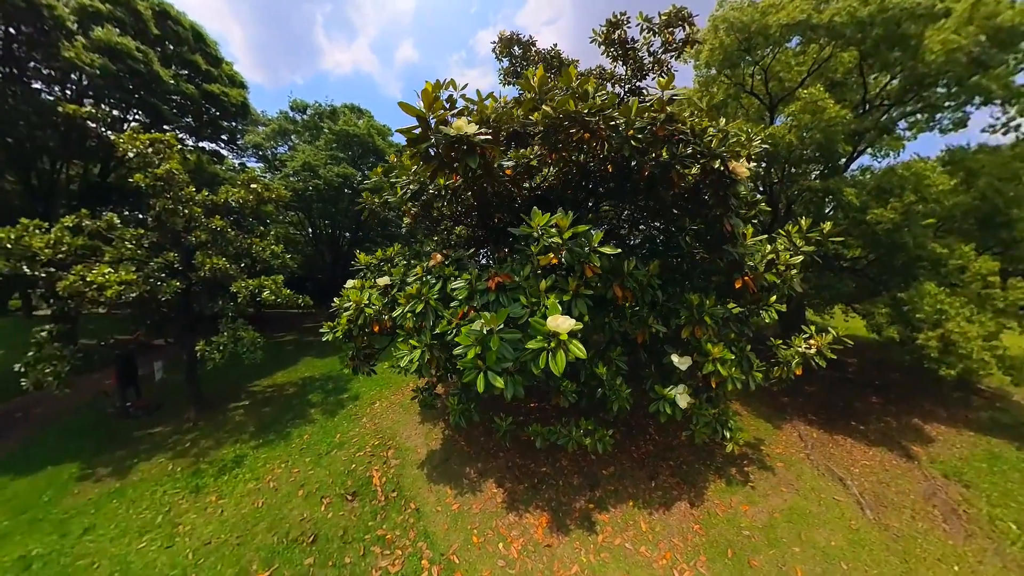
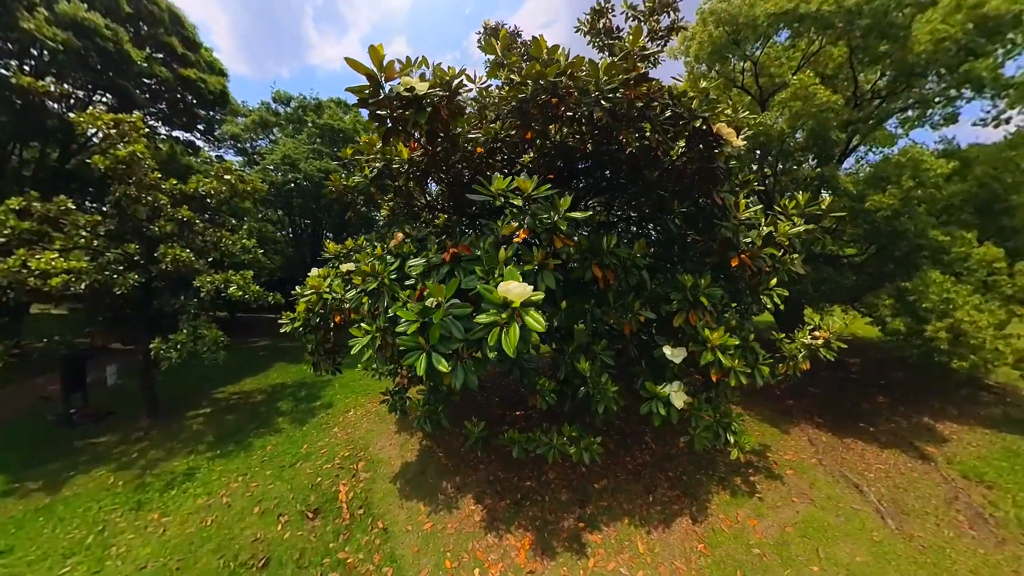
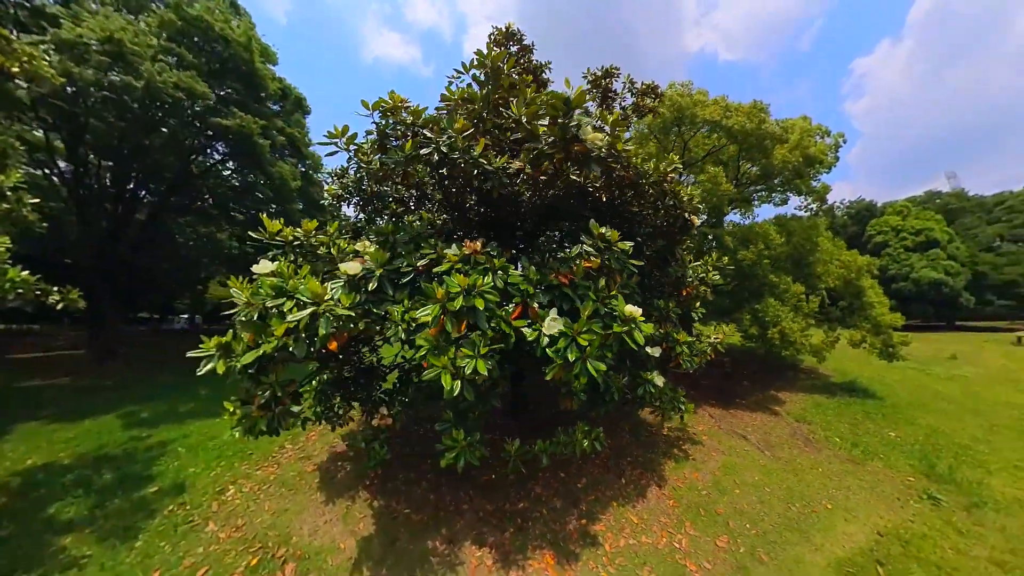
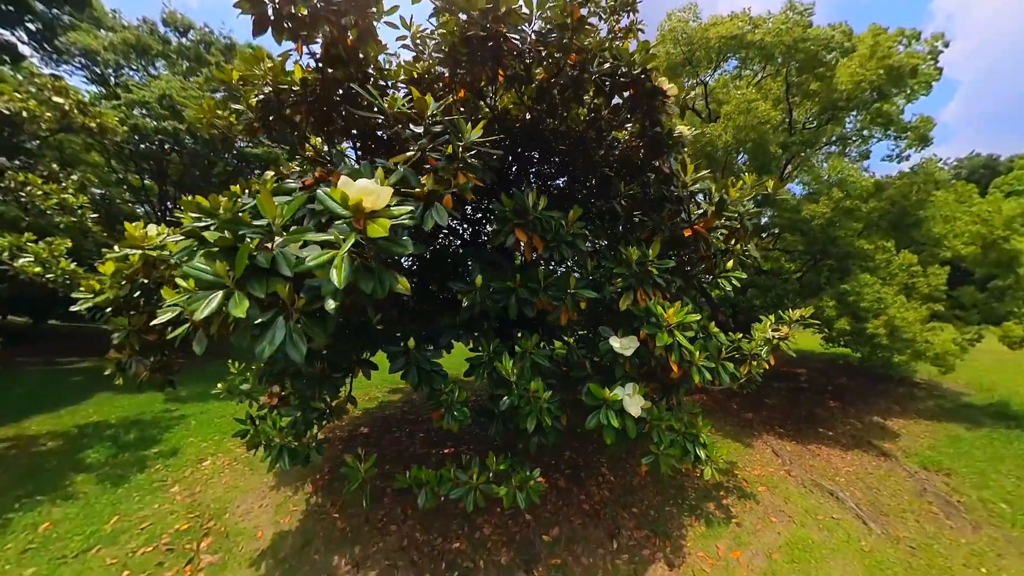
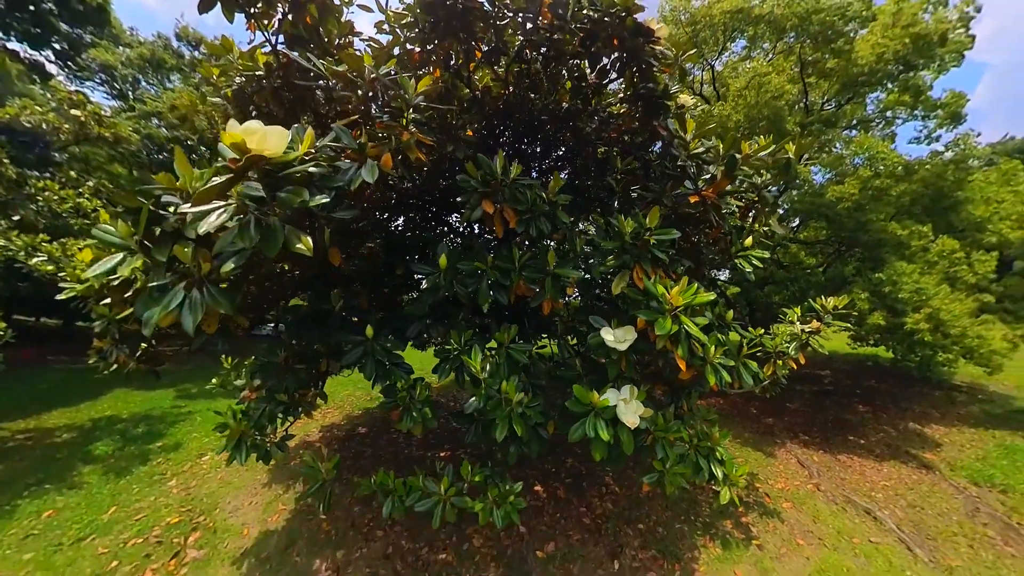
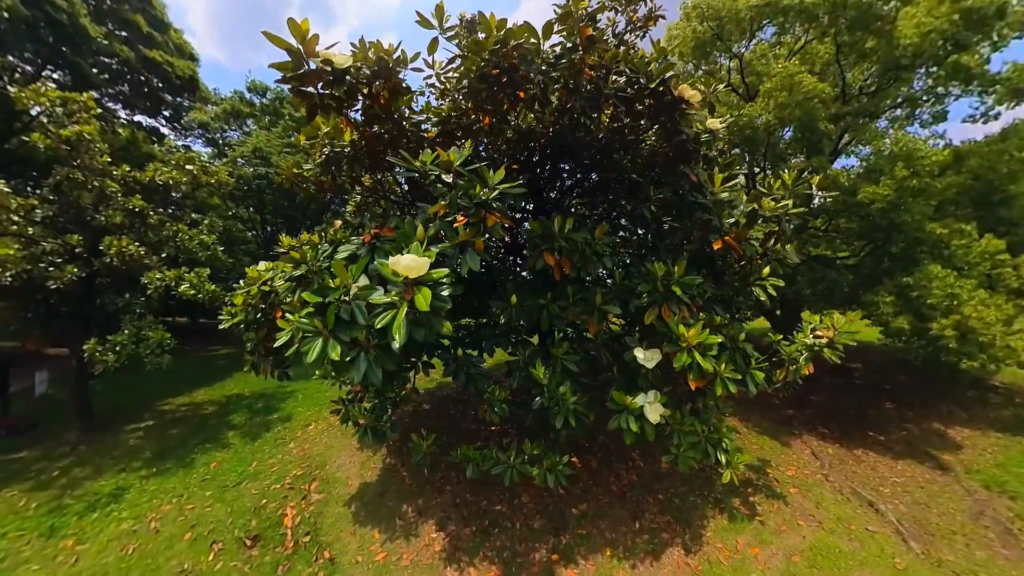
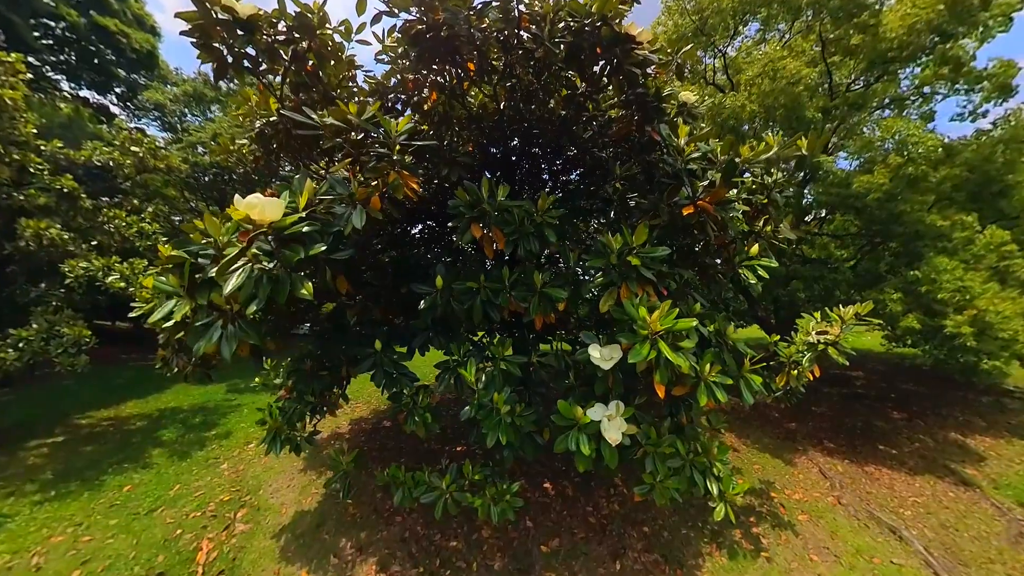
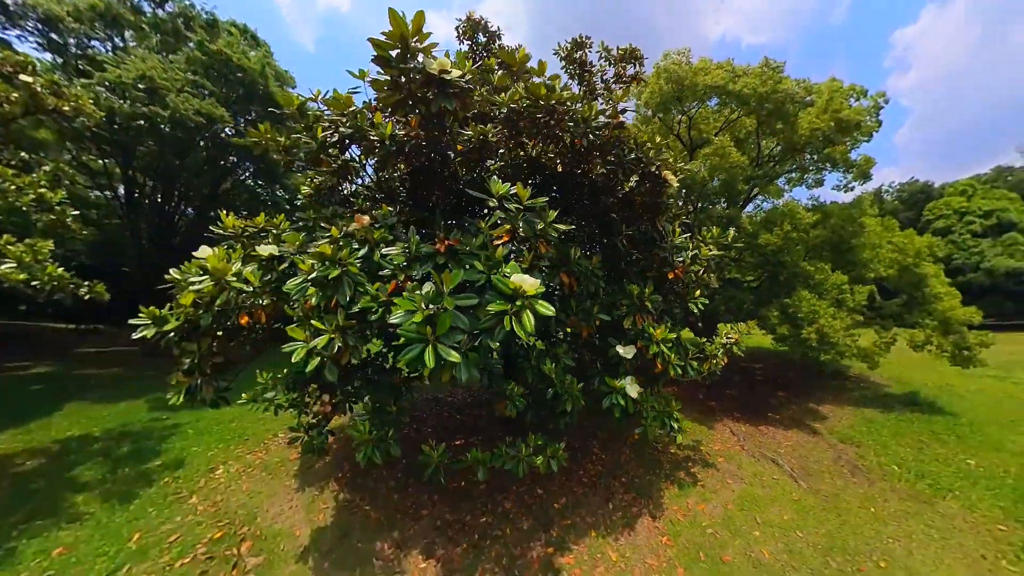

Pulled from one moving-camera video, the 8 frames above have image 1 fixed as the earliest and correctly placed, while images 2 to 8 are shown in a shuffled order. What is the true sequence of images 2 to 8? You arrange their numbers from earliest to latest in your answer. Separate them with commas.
2, 6, 7, 5, 4, 8, 3
